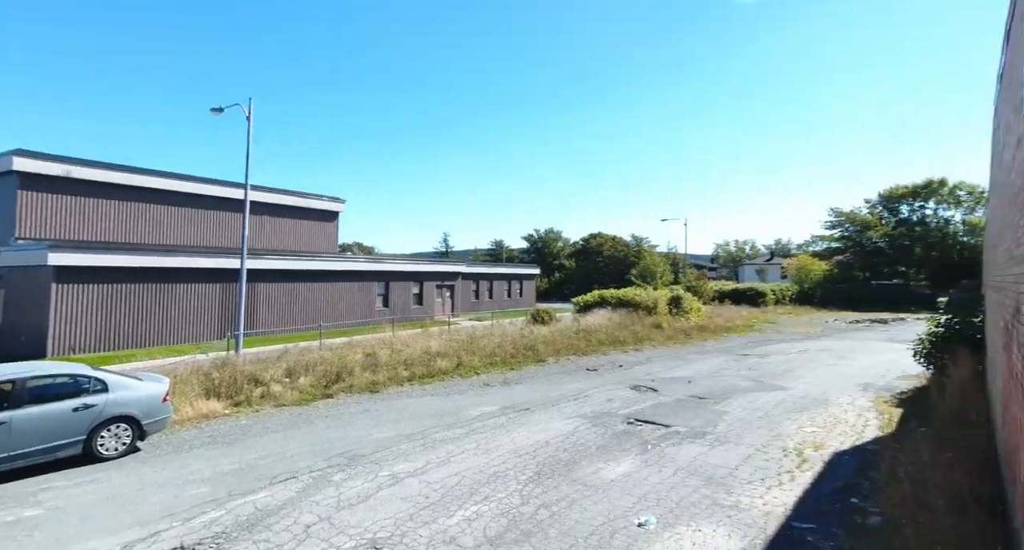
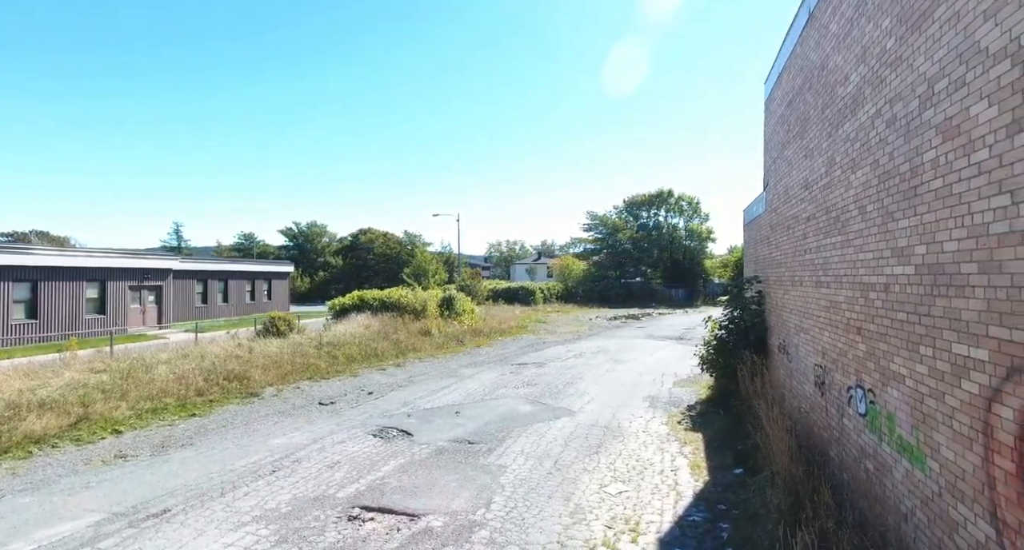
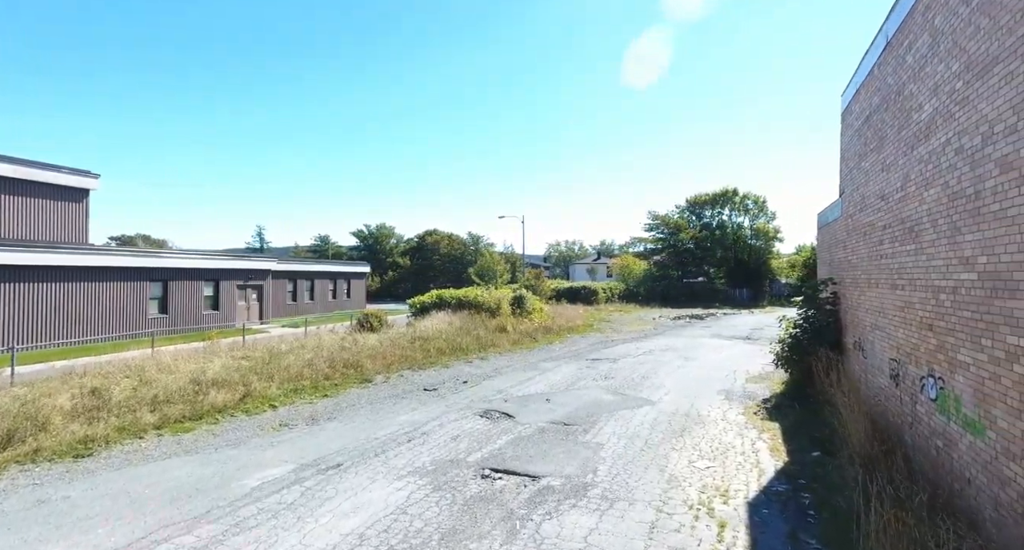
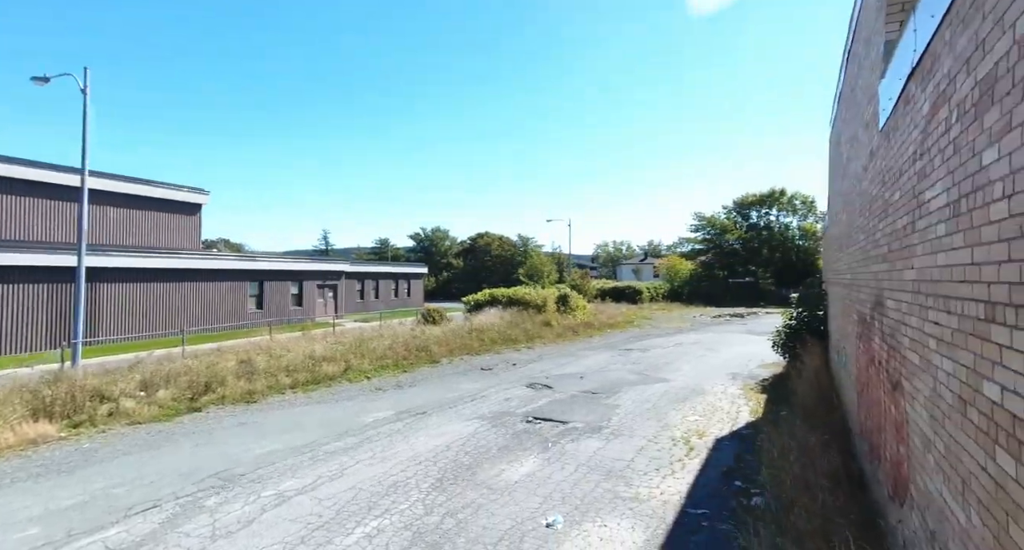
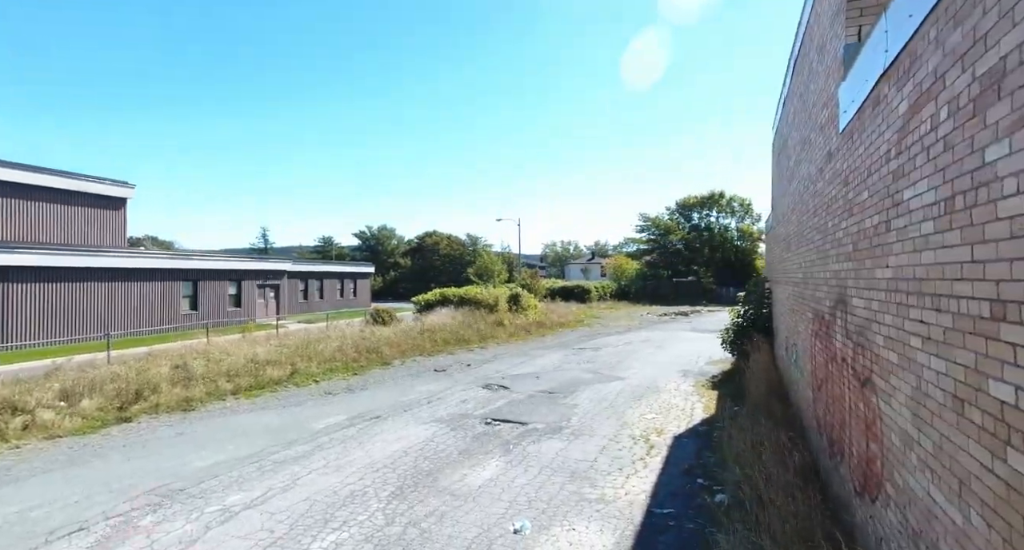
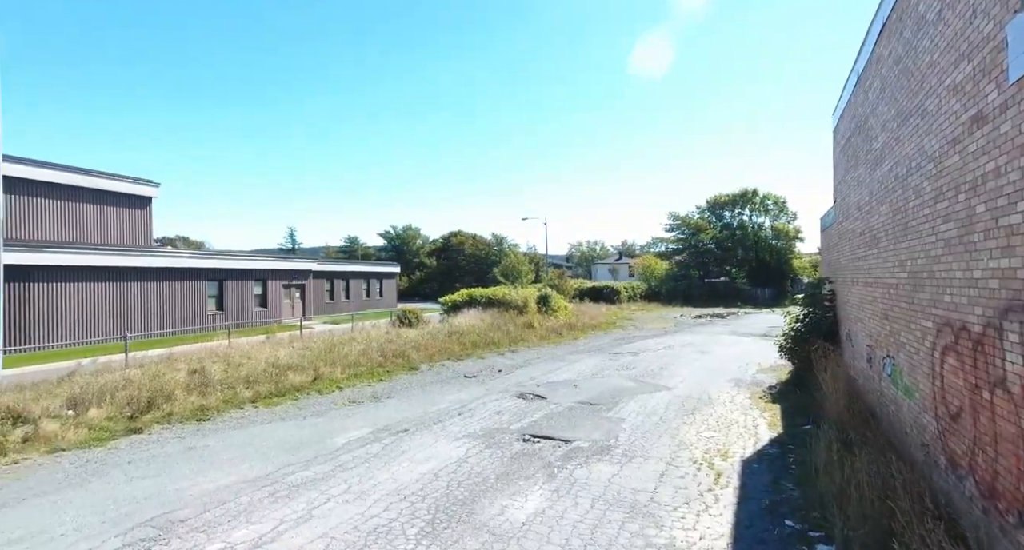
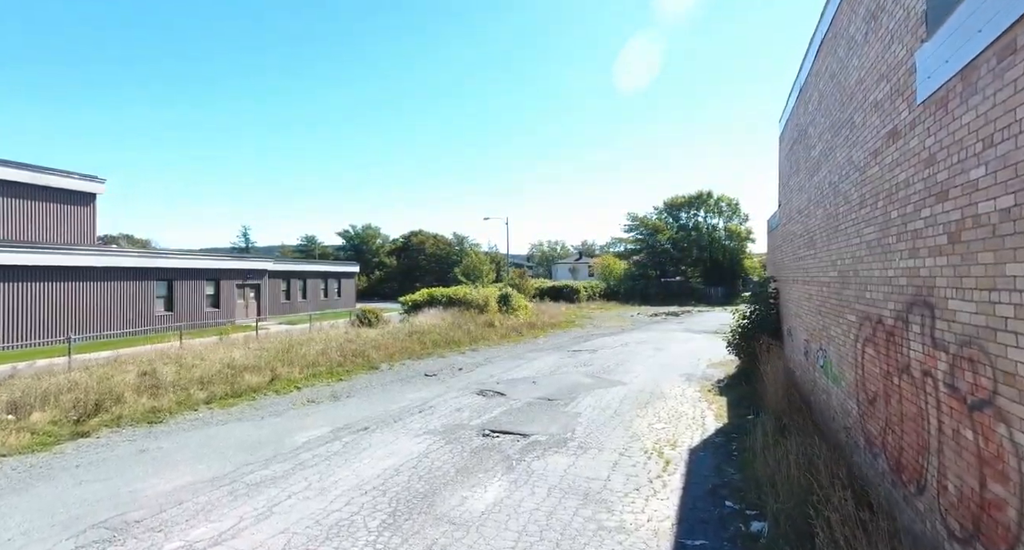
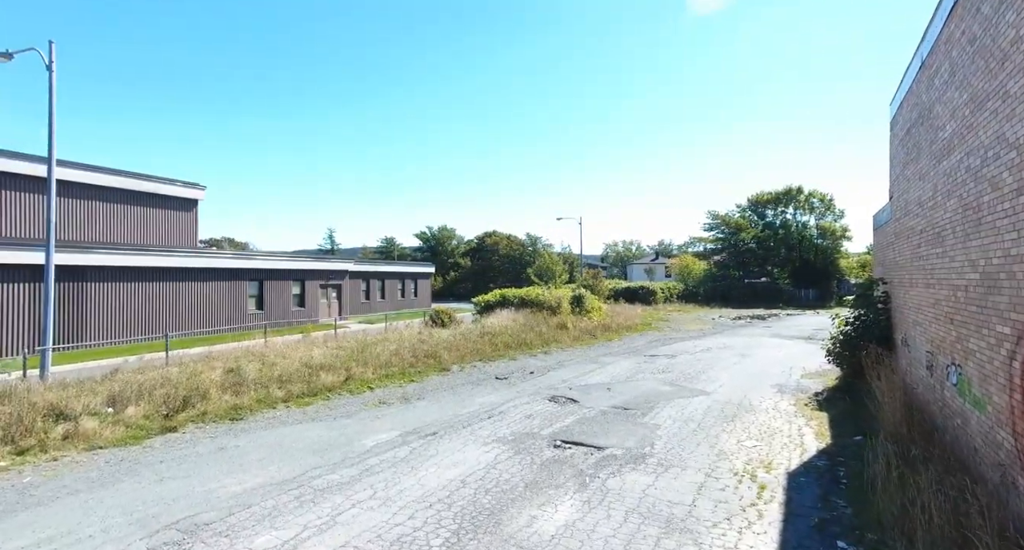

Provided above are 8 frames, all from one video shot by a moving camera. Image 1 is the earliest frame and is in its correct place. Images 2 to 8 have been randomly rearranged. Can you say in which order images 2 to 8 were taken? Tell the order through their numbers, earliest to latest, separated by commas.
4, 5, 7, 6, 8, 3, 2
